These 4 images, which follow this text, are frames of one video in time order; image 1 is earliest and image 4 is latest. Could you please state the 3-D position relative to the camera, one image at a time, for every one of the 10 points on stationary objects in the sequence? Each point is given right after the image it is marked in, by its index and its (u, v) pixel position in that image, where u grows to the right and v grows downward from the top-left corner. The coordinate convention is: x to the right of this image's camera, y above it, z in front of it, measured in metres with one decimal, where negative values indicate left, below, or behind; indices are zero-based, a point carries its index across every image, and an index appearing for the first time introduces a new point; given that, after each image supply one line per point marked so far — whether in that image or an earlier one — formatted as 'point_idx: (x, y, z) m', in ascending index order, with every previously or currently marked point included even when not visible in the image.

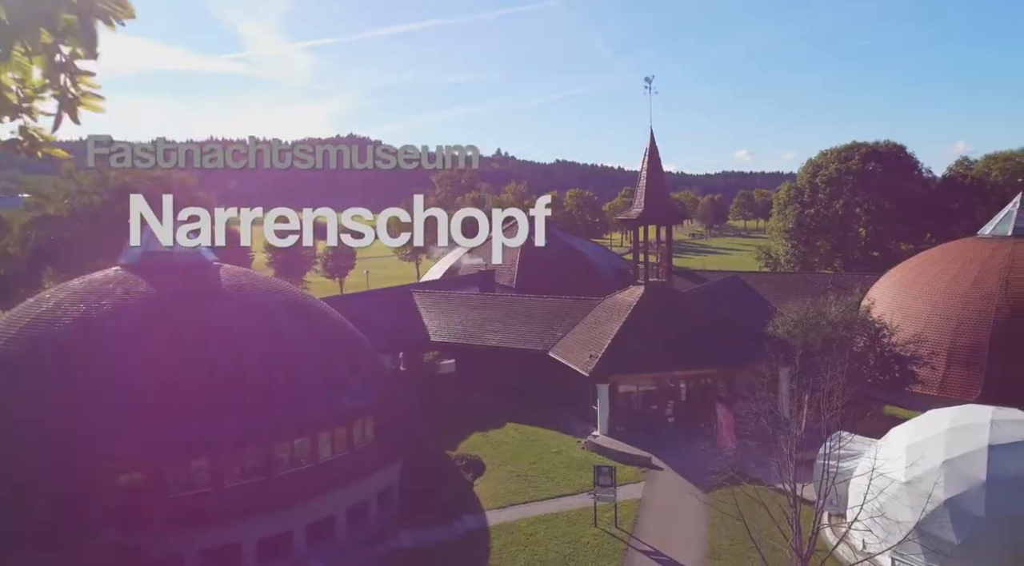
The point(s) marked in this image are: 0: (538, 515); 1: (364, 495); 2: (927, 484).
0: (+0.5, -5.6, +17.9) m
1: (-3.9, -5.5, +19.5) m
2: (+8.2, -4.0, +14.6) m
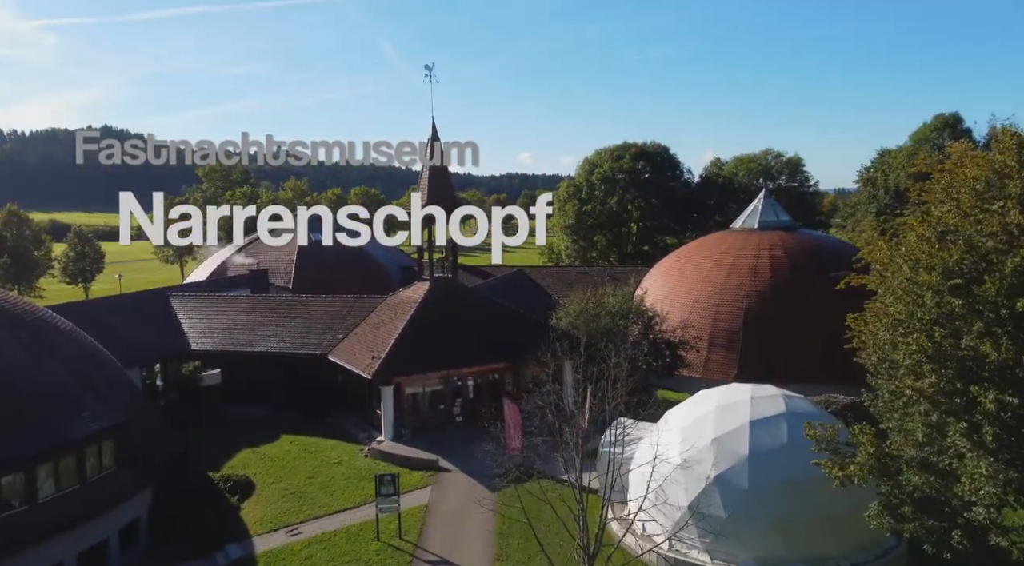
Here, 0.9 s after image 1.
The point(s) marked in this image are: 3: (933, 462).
0: (-4.4, -5.5, +16.2) m
1: (-9.1, -5.6, +16.6) m
2: (+3.8, -3.7, +15.2) m
3: (+5.9, -2.5, +10.4) m
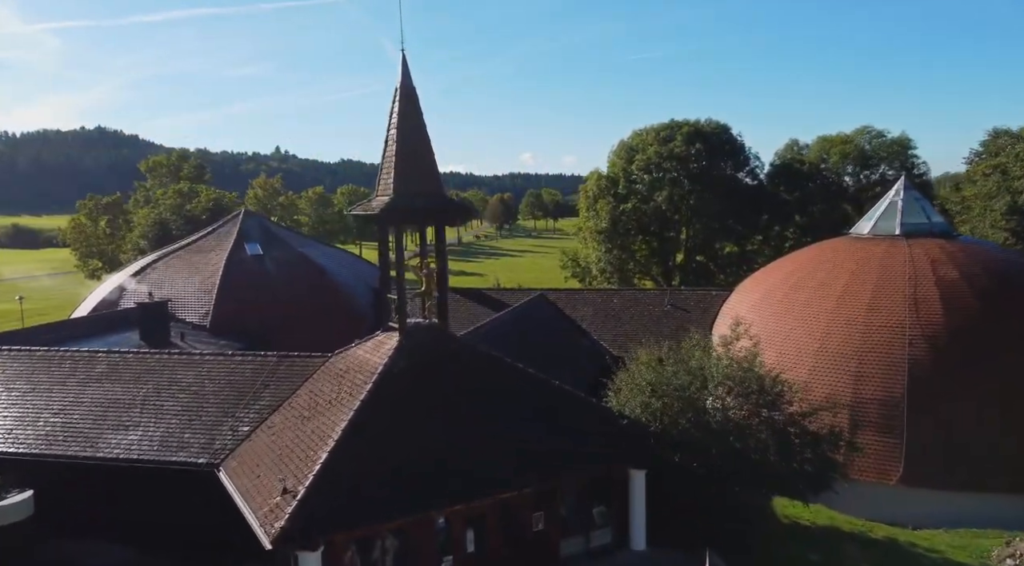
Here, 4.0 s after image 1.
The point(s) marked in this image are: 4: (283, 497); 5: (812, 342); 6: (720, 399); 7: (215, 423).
0: (-3.8, -6.6, +5.8) m
1: (-8.6, -6.7, +6.2) m
2: (+4.3, -4.7, +4.7) m
3: (+6.4, -3.5, 0.0) m
4: (-3.6, -3.3, +11.7) m
5: (+7.6, -1.5, +18.9) m
6: (+4.3, -2.3, +15.1) m
7: (-5.9, -2.7, +14.7) m
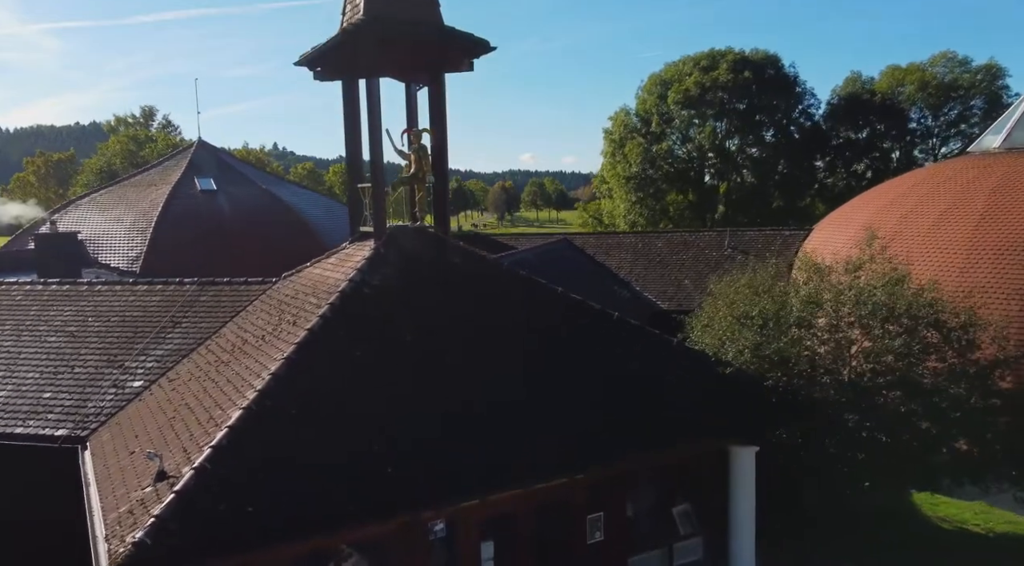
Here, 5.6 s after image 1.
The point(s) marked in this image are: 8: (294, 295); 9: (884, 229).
0: (-3.4, -5.0, +0.7) m
1: (-8.1, -5.1, +1.0) m
2: (+4.8, -3.1, -0.4) m
3: (+6.9, -1.9, -5.2) m
4: (-3.1, -1.8, +6.5) m
5: (+8.0, +0.1, +13.7) m
6: (+4.7, -0.8, +9.9) m
7: (-5.4, -1.2, +9.6) m
8: (-2.8, -0.1, +9.6) m
9: (+7.3, +0.8, +15.7) m
